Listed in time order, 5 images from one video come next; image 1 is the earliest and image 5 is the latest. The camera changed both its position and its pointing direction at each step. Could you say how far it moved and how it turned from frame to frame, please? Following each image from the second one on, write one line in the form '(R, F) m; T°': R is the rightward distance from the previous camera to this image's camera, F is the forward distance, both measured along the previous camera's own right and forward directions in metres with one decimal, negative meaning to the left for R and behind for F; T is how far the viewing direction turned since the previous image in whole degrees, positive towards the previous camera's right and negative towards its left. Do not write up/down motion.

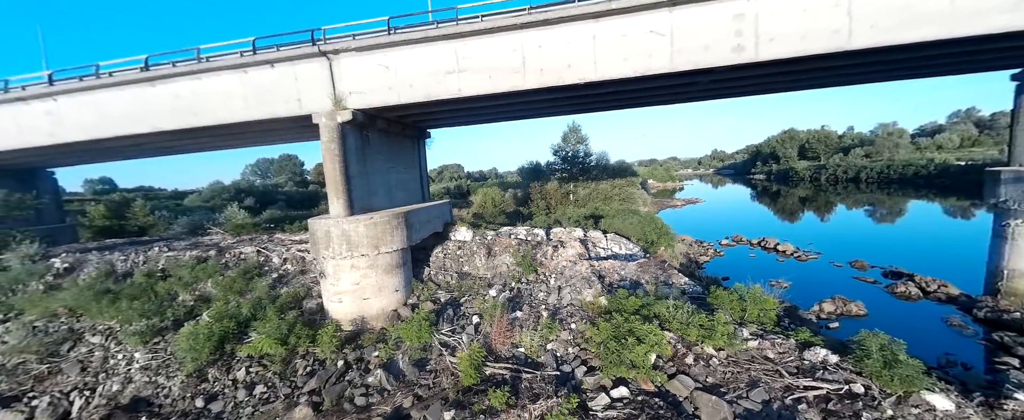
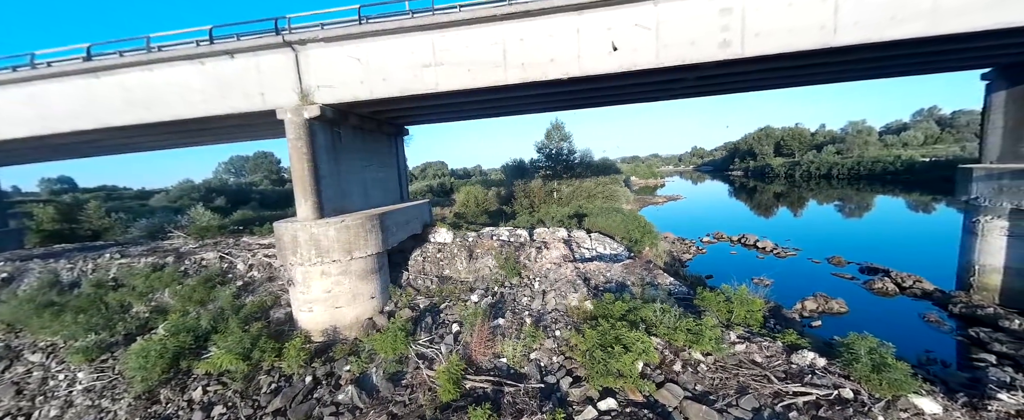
(+0.1, +0.4) m; +3°
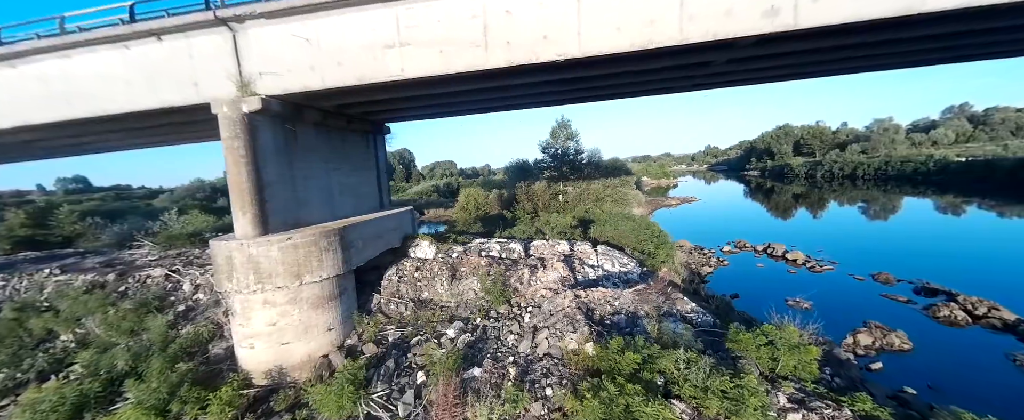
(+0.5, +1.5) m; -1°
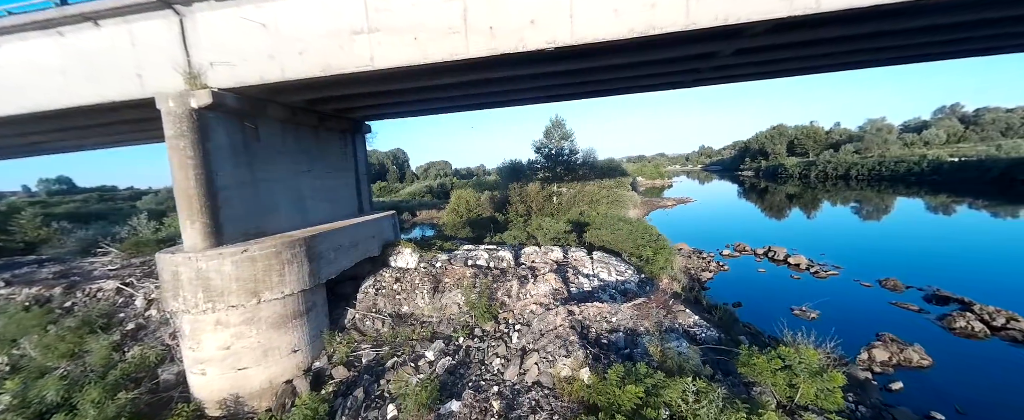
(+0.2, +0.7) m; +1°
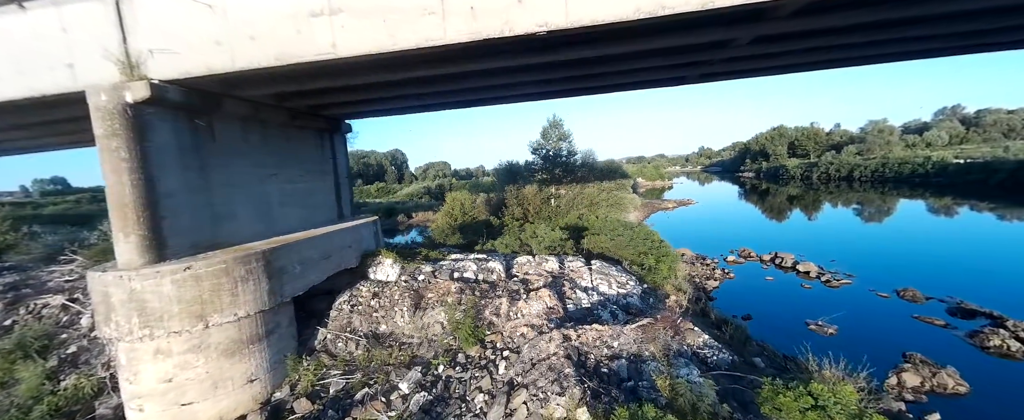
(+0.2, +0.7) m; 0°
